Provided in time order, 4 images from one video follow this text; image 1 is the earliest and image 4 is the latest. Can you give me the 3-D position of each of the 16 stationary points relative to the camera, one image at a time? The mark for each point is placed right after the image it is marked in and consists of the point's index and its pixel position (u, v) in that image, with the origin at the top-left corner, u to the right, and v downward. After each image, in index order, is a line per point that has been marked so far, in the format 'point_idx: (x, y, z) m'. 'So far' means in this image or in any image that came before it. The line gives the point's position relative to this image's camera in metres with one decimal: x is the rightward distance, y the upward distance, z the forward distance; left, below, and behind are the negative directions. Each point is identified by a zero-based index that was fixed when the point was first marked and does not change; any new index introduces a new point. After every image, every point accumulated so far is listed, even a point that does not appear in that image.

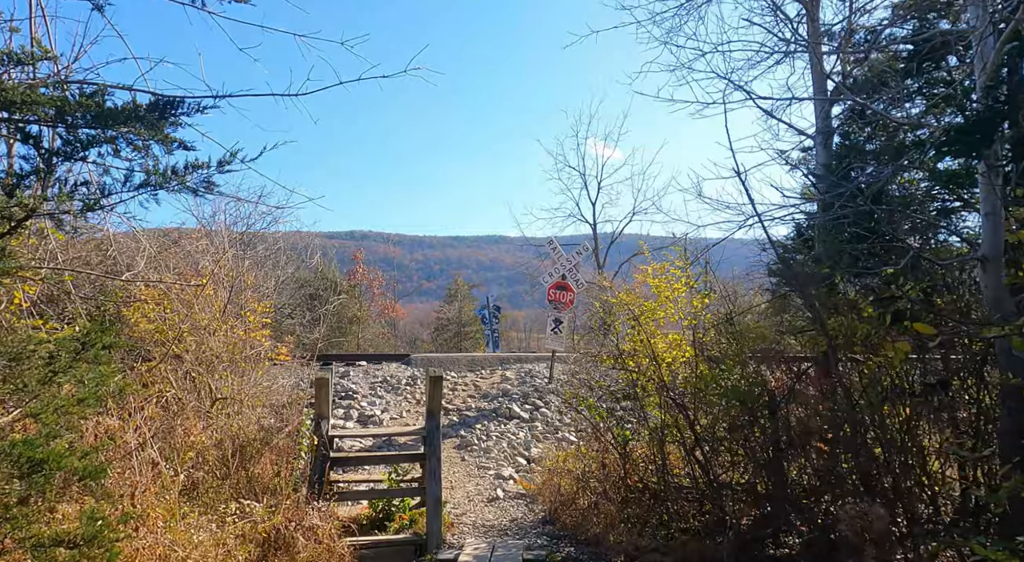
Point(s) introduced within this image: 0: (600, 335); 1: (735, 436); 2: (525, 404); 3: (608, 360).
0: (+0.8, -0.5, +6.0) m
1: (+1.7, -1.2, +4.9) m
2: (+0.2, -1.8, +9.4) m
3: (+0.9, -0.7, +5.8) m
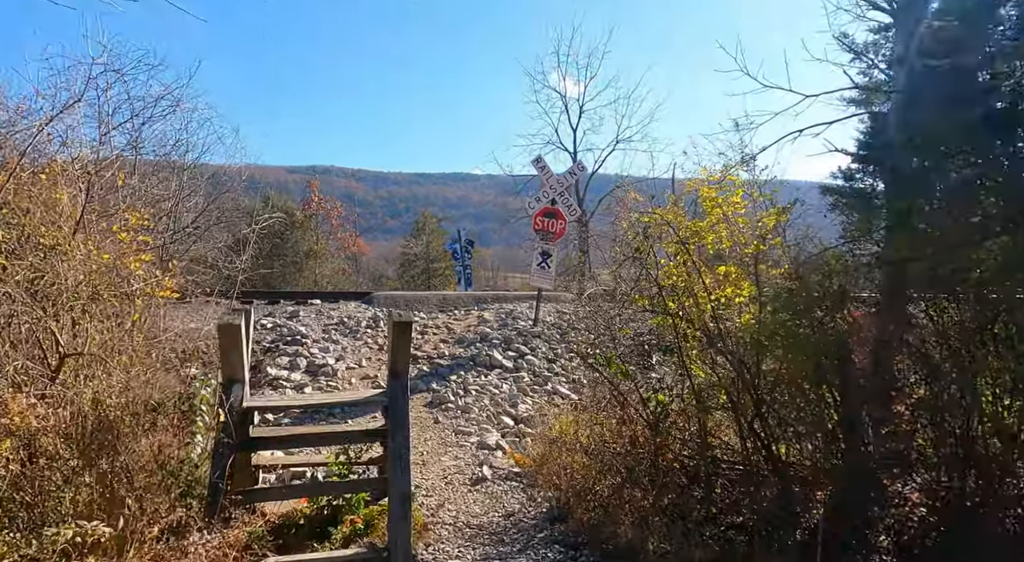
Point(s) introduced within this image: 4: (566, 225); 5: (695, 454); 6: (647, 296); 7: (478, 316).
0: (+0.8, +0.1, +4.6) m
1: (+1.7, -0.7, +3.6) m
2: (0.0, -0.8, +8.0) m
3: (+0.8, -0.1, +4.4) m
4: (+0.7, +0.7, +8.5) m
5: (+1.1, -1.1, +4.1) m
6: (+0.9, -0.1, +4.3) m
7: (-0.5, -0.5, +9.5) m
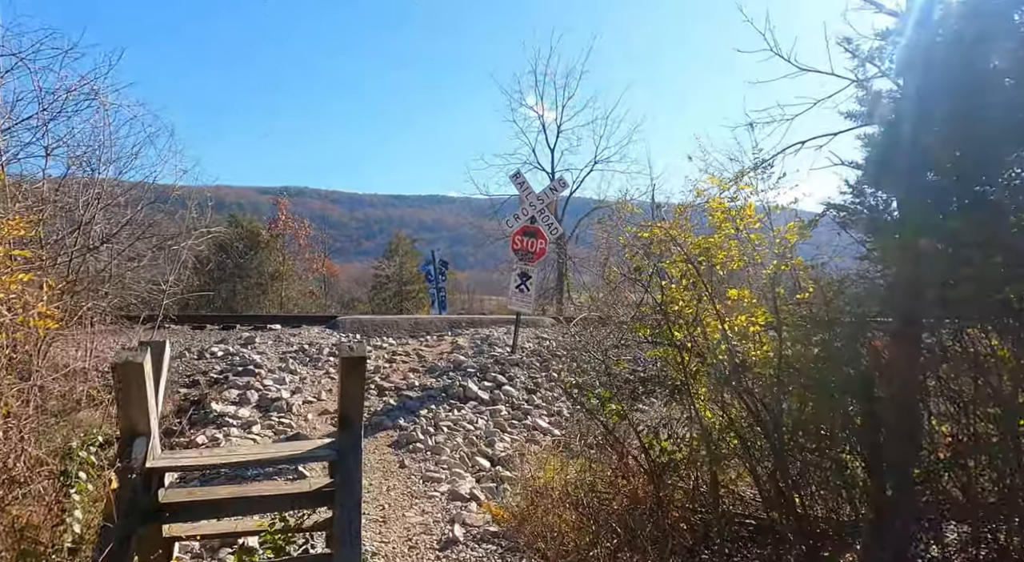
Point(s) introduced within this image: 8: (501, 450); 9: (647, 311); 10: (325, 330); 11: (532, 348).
0: (+0.6, 0.0, +4.0) m
1: (+1.6, -0.8, +3.0) m
2: (-0.3, -1.1, +7.3) m
3: (+0.7, -0.3, +3.8) m
4: (+0.4, +0.4, +7.9) m
5: (+1.0, -1.2, +3.5) m
6: (+0.8, -0.2, +3.7) m
7: (-0.8, -0.8, +8.8) m
8: (-0.1, -1.4, +5.7) m
9: (+0.7, -0.2, +3.7) m
10: (-2.6, -0.7, +9.0) m
11: (+0.3, -0.9, +8.4) m
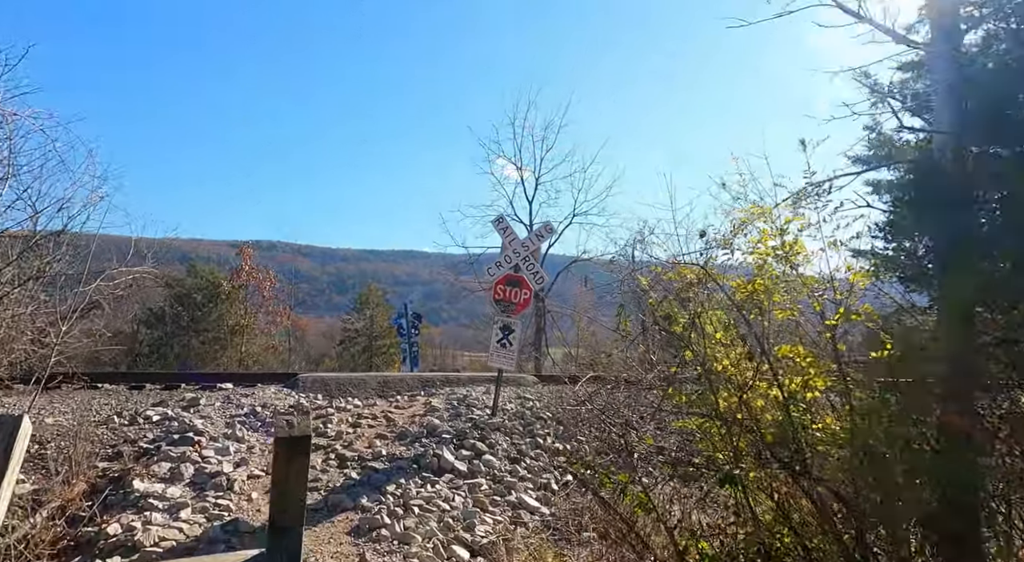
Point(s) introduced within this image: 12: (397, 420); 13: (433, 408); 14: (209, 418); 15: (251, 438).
0: (+0.6, -0.3, +3.2) m
1: (+1.5, -1.0, +2.2) m
2: (-0.5, -1.6, +6.4) m
3: (+0.7, -0.5, +3.0) m
4: (+0.2, -0.1, +7.2) m
5: (+1.0, -1.4, +2.7) m
6: (+0.7, -0.5, +3.0) m
7: (-1.1, -1.5, +7.9) m
8: (-0.2, -1.8, +4.8) m
9: (+0.7, -0.4, +3.0) m
10: (-2.8, -1.3, +8.0) m
11: (0.0, -1.5, +7.6) m
12: (-1.3, -1.5, +7.3) m
13: (-0.9, -1.5, +7.6) m
14: (-3.1, -1.4, +6.6) m
15: (-2.4, -1.5, +6.1) m
